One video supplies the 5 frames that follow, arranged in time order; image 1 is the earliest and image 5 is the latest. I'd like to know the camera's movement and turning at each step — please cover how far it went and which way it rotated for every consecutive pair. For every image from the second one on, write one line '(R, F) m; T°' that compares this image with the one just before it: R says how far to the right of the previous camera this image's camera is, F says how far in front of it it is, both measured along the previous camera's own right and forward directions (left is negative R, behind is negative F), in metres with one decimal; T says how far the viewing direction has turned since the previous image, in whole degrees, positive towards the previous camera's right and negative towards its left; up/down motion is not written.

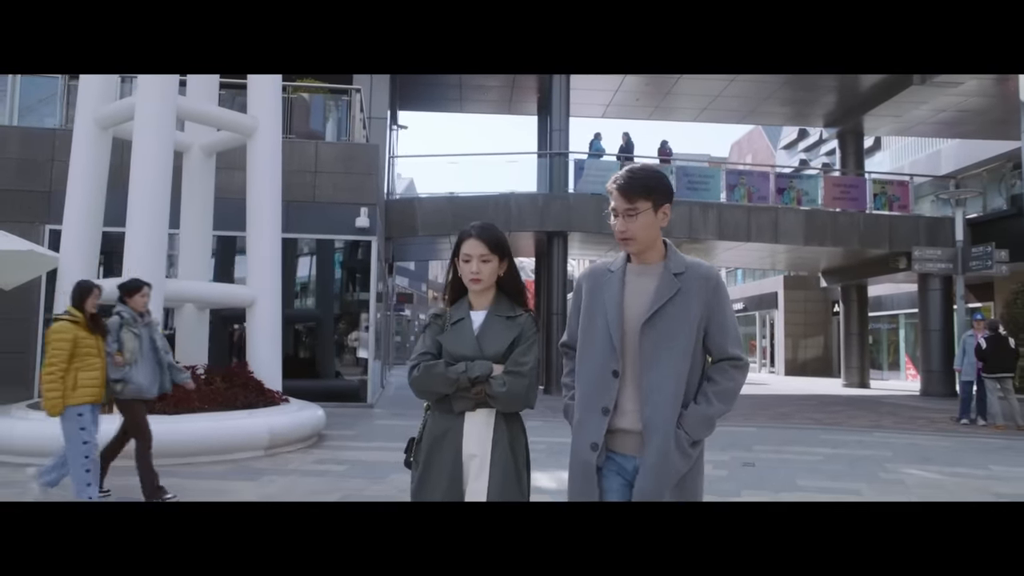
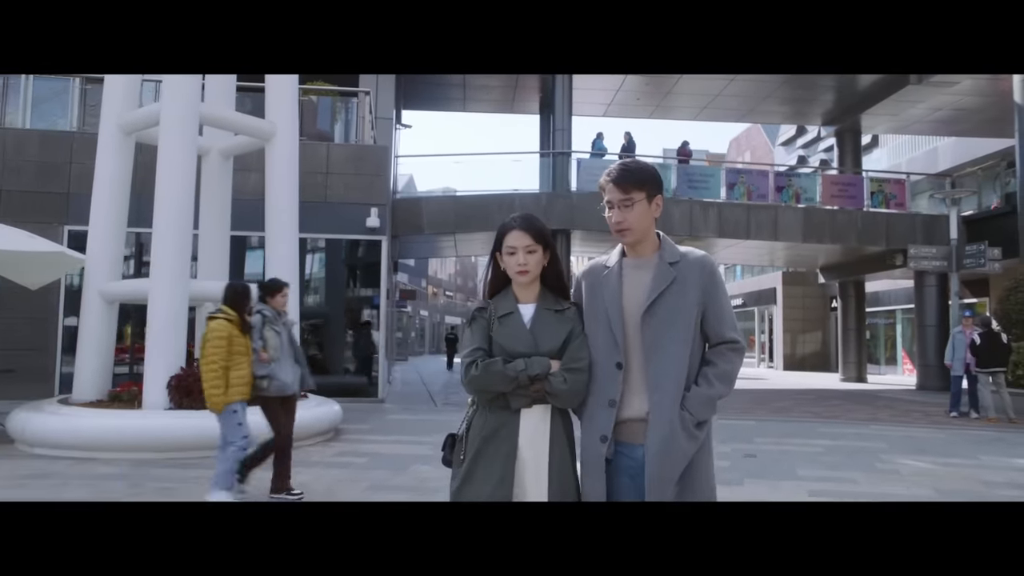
(-0.1, -0.3) m; 0°
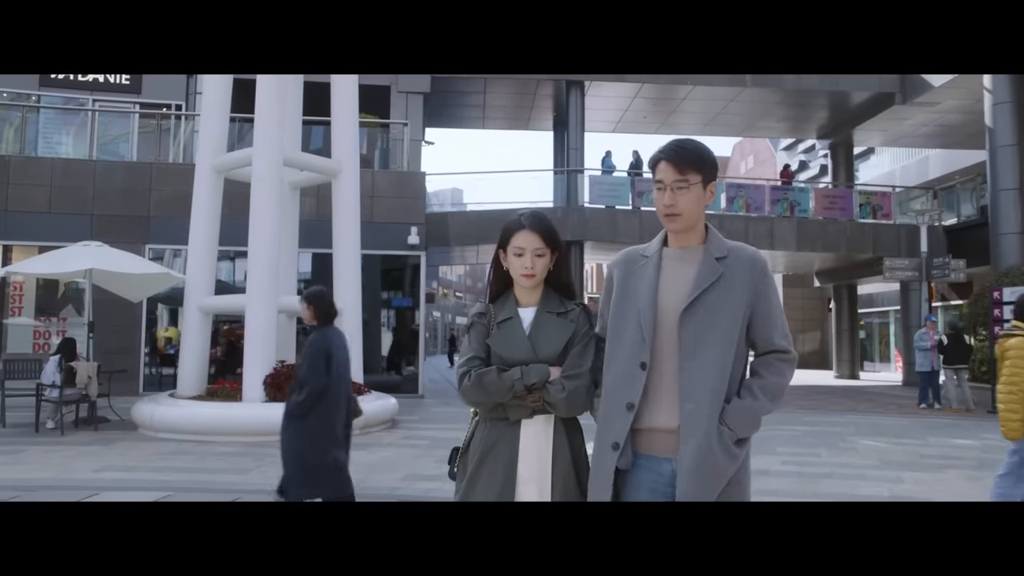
(-0.3, -1.7) m; 0°
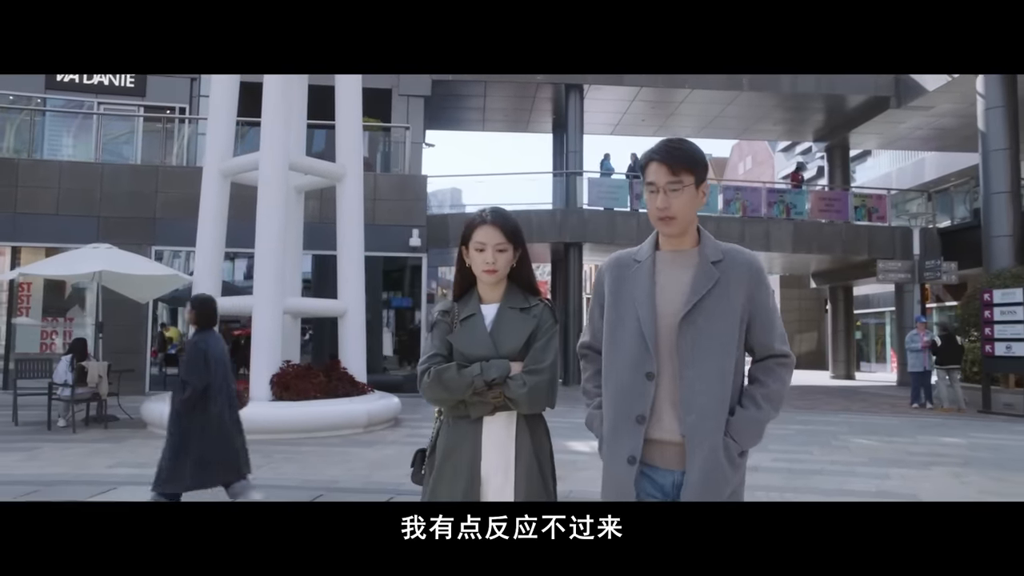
(0.0, -0.2) m; 0°
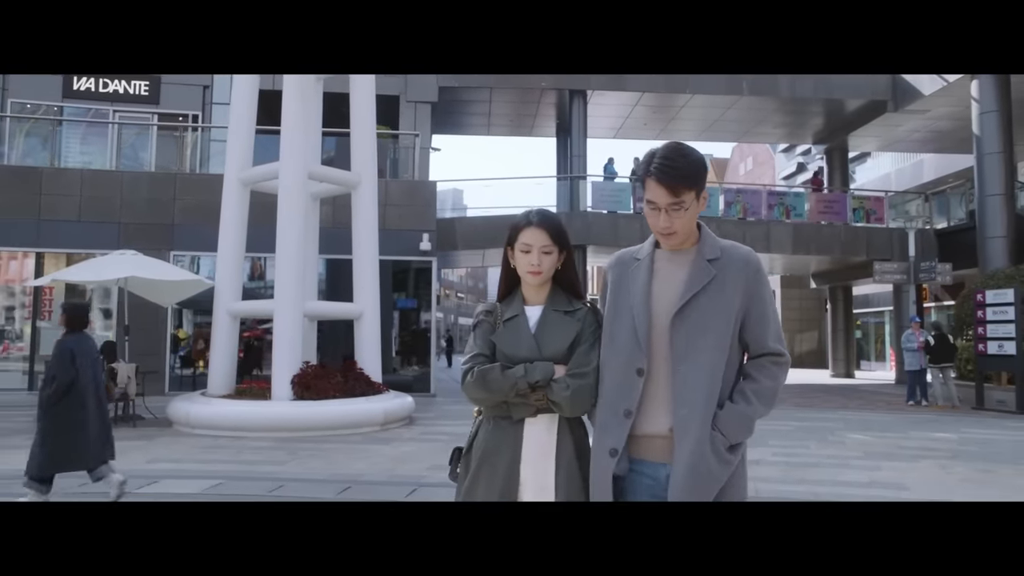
(-0.1, -0.4) m; 0°
